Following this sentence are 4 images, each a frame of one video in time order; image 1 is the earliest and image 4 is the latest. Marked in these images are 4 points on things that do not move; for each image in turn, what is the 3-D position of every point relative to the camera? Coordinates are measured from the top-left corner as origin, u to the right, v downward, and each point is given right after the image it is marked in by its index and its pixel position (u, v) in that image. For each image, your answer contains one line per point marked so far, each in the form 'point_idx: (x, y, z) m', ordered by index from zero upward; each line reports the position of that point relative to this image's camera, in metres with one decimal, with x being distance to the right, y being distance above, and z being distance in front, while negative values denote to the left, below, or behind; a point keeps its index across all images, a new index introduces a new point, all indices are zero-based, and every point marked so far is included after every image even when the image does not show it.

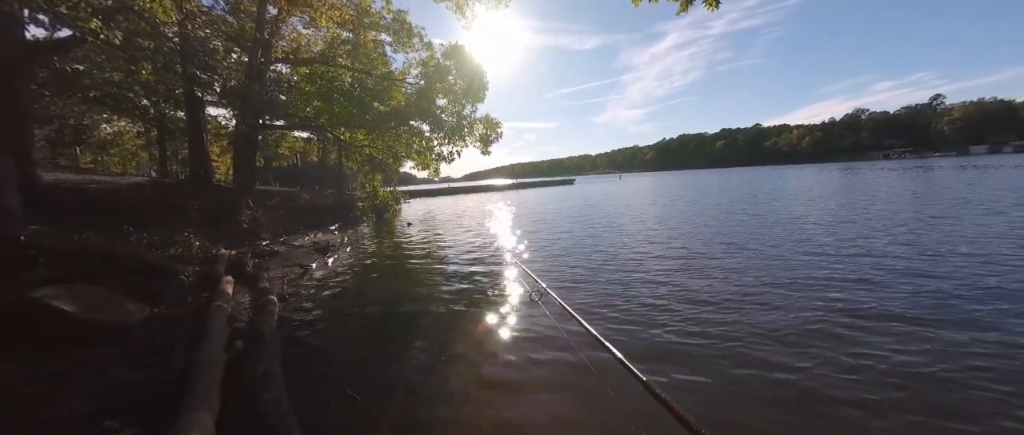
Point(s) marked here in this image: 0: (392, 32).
0: (-6.2, +9.7, +16.1) m
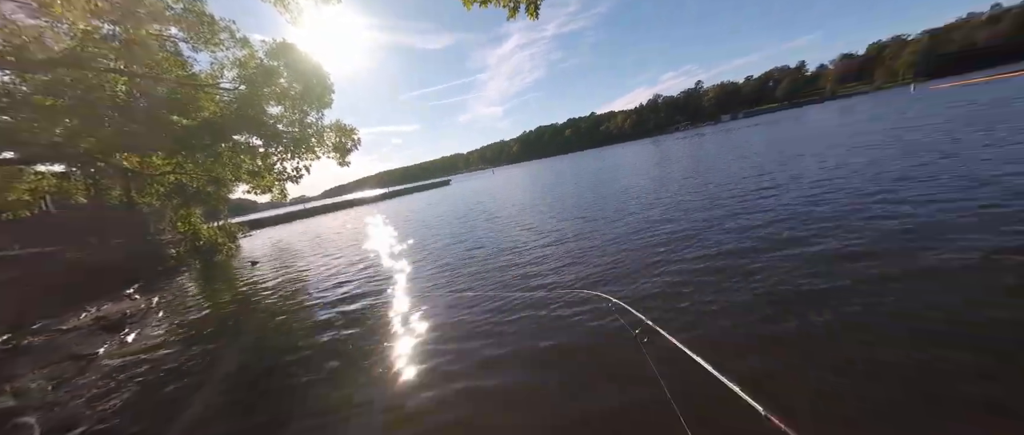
0: (-13.3, +7.9, +12.6) m
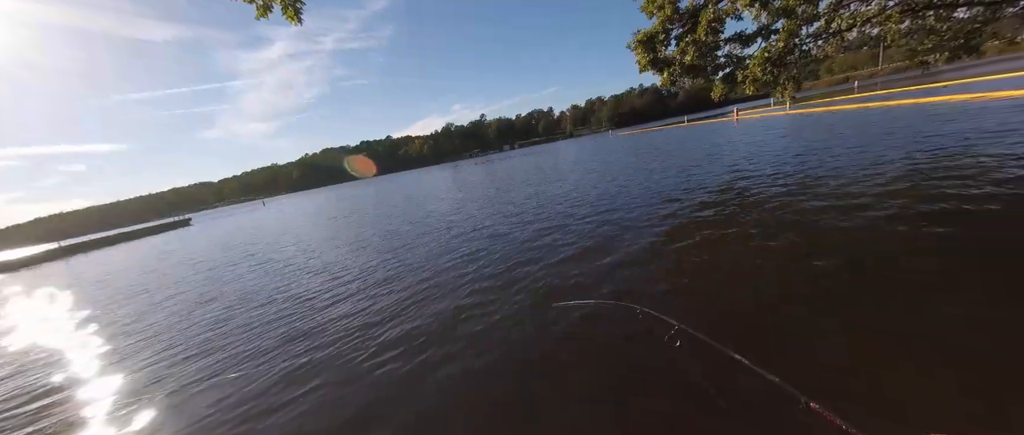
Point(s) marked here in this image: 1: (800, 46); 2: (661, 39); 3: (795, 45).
0: (-12.0, +7.9, +8.4) m
1: (+9.3, +5.5, +10.1) m
2: (+5.7, +6.8, +11.9) m
3: (+9.0, +5.4, +9.8) m
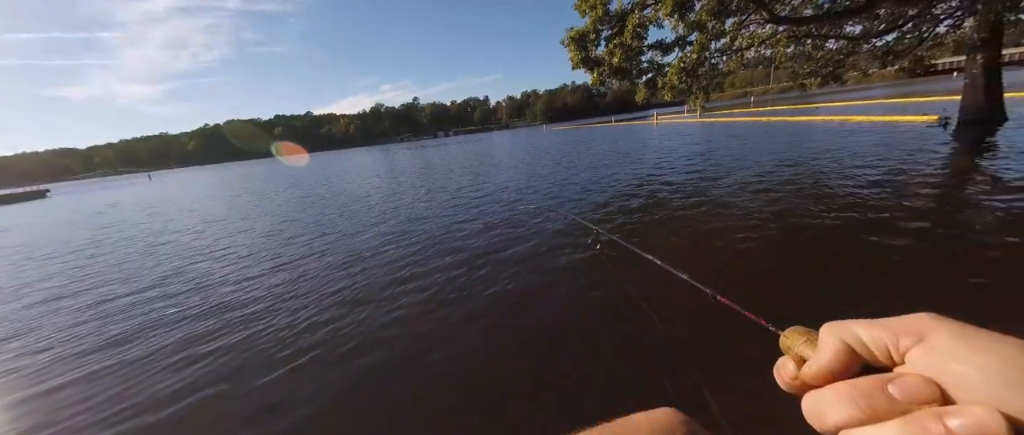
0: (-13.4, +8.1, +4.8) m
1: (+7.0, +5.6, +11.0) m
2: (+3.1, +6.9, +11.9) m
3: (+6.7, +5.5, +10.6) m
